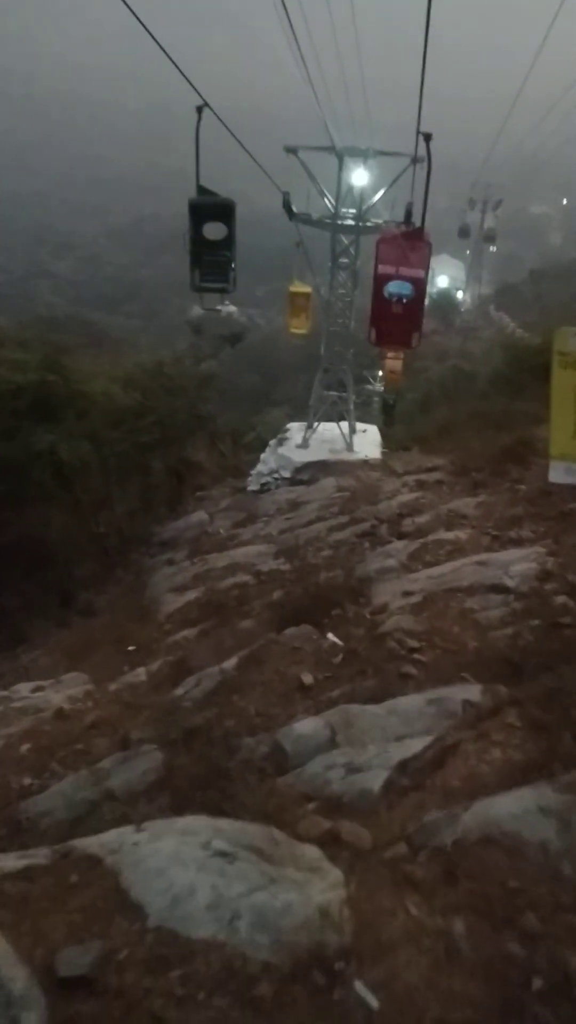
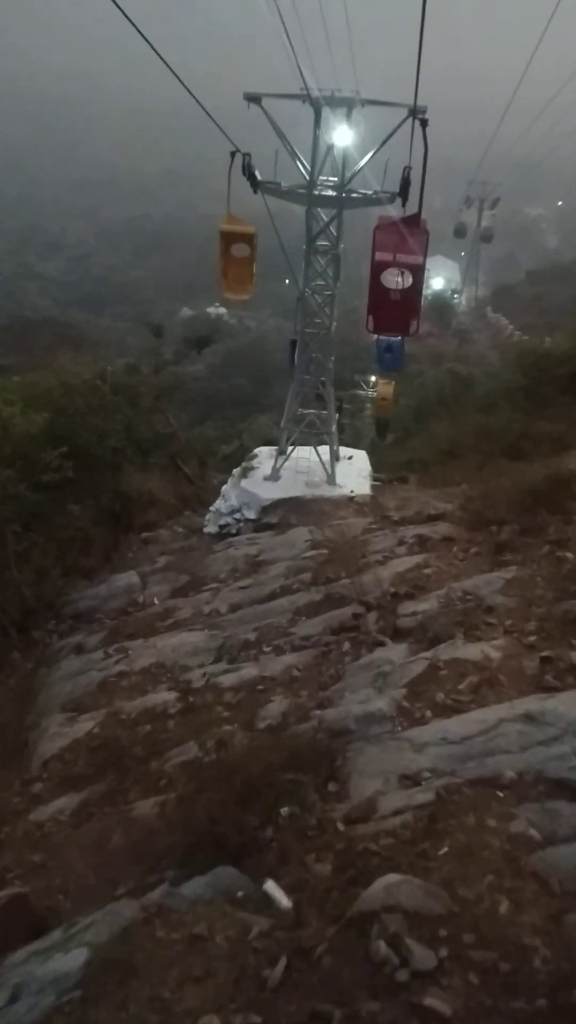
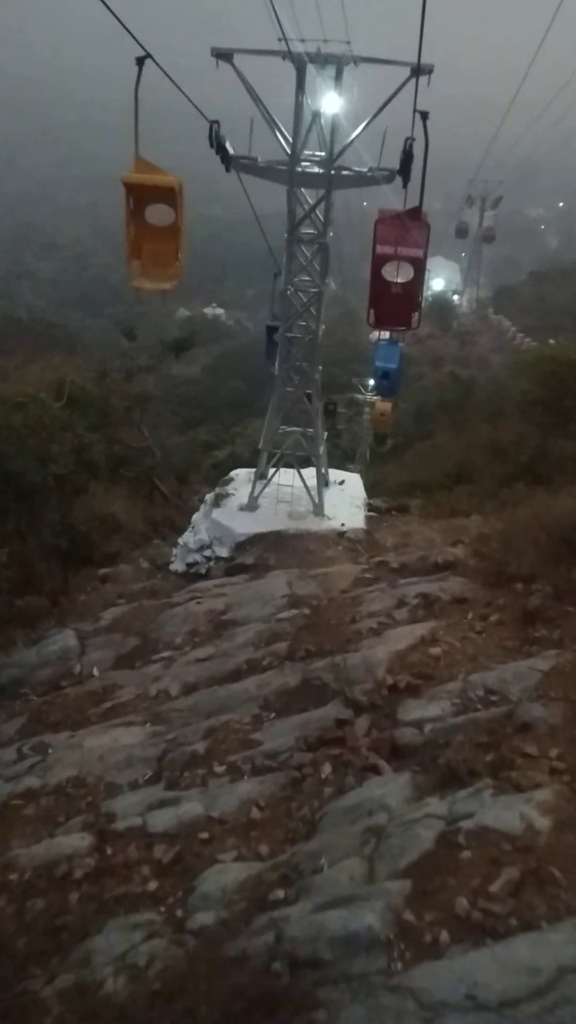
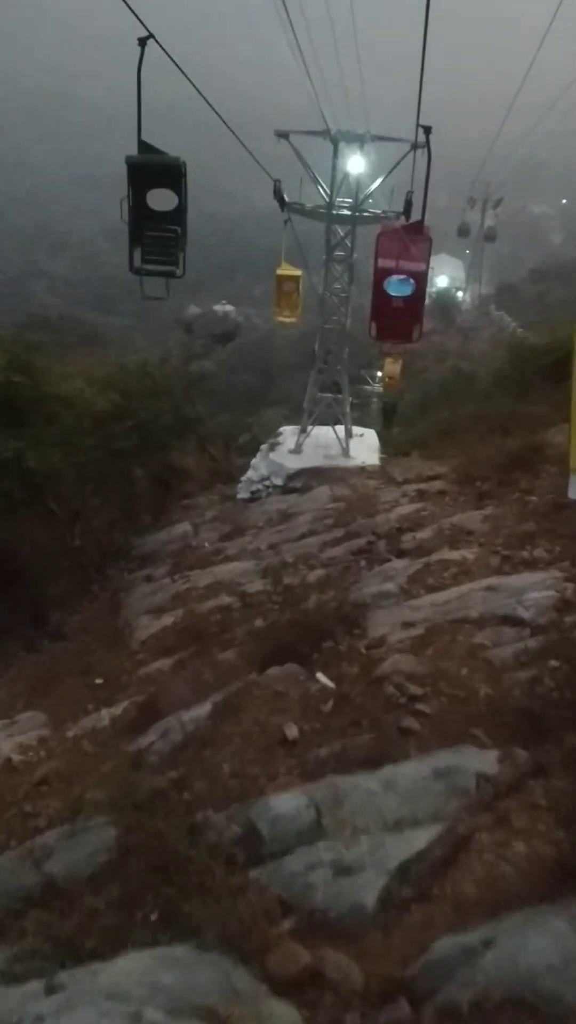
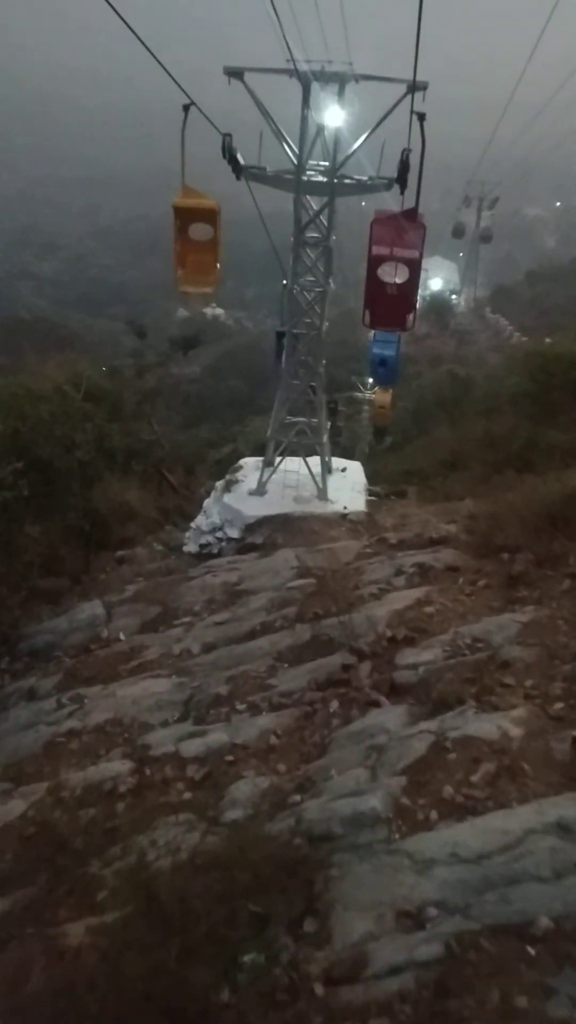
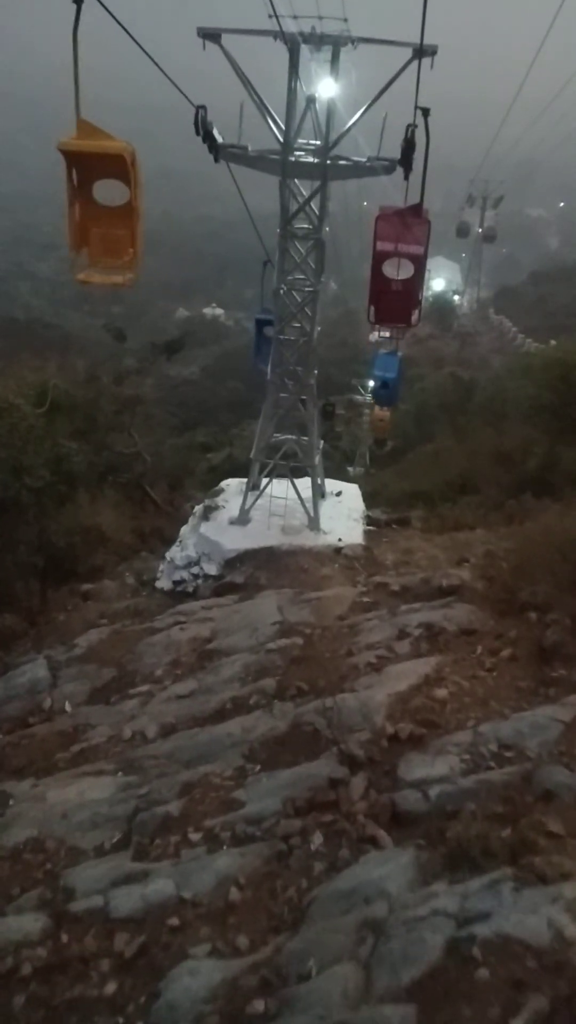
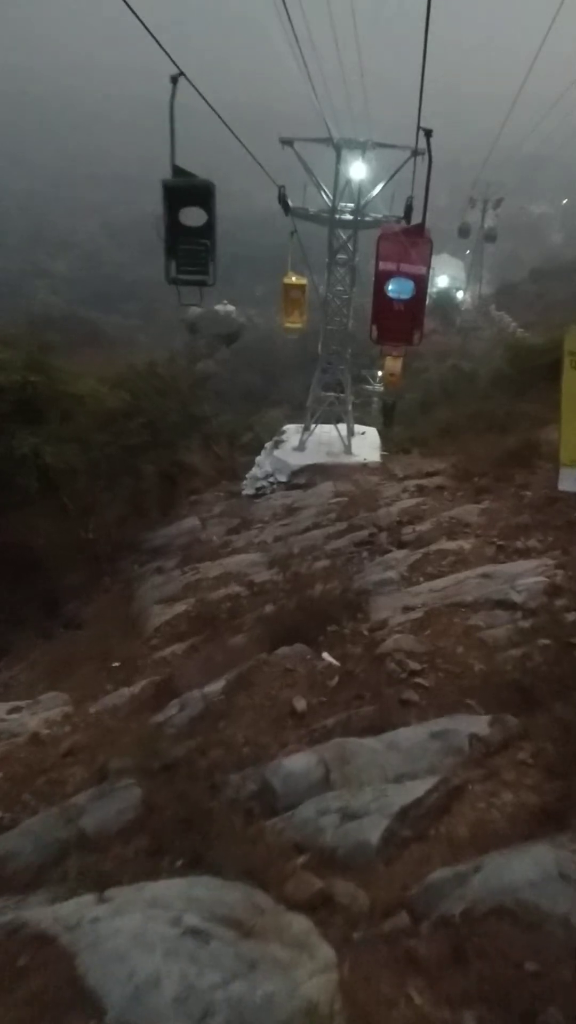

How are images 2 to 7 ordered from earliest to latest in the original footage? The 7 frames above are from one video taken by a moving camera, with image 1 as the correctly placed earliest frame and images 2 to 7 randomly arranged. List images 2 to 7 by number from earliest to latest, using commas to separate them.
7, 4, 2, 5, 3, 6
